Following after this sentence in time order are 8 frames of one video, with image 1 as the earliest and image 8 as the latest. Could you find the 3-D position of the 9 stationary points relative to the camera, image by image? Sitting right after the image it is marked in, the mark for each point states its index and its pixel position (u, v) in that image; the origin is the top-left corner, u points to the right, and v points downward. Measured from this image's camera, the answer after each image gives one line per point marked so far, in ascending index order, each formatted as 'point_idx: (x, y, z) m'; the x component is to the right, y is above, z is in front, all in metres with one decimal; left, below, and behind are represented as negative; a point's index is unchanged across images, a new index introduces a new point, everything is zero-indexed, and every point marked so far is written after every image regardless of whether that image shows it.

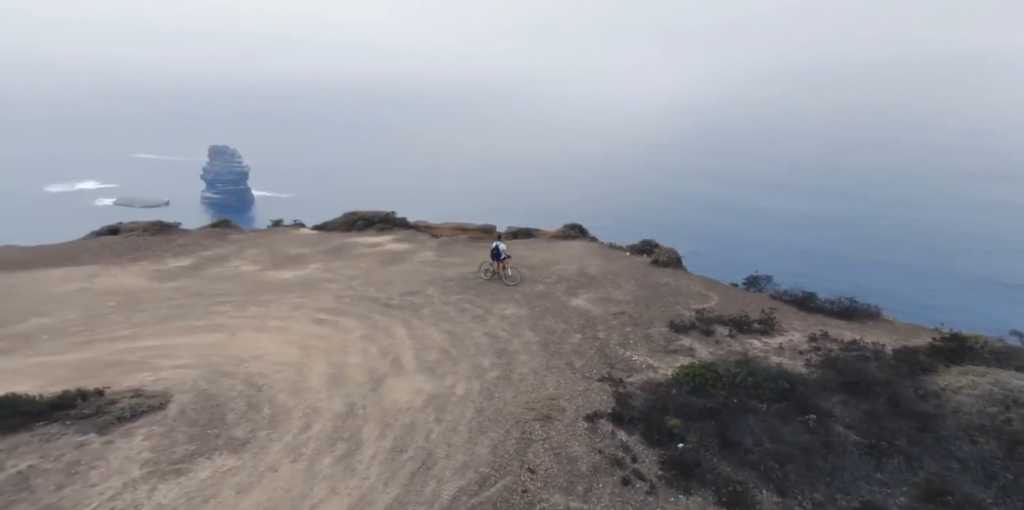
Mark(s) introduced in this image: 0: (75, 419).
0: (-8.7, -3.2, +9.9) m
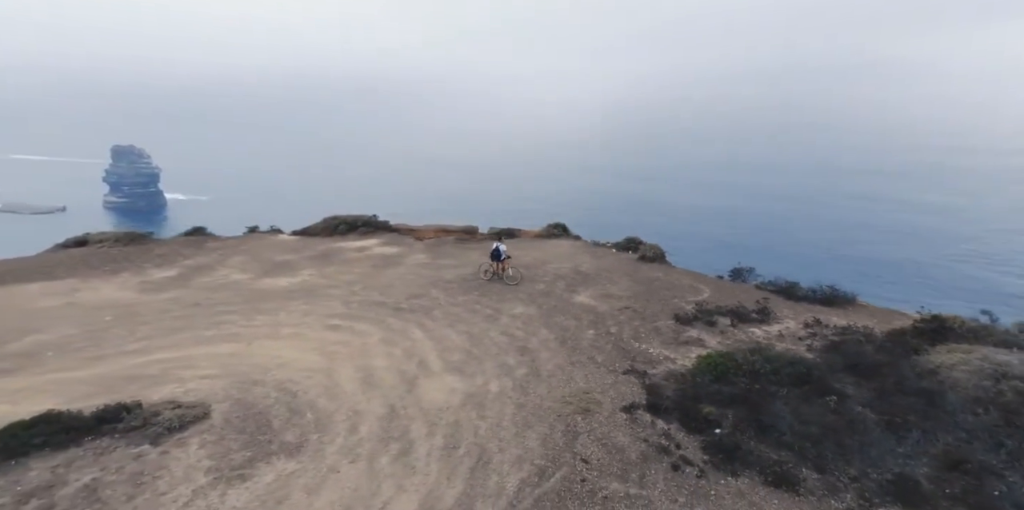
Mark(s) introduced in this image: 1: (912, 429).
0: (-7.5, -3.4, +9.5) m
1: (+10.1, -4.6, +12.6) m
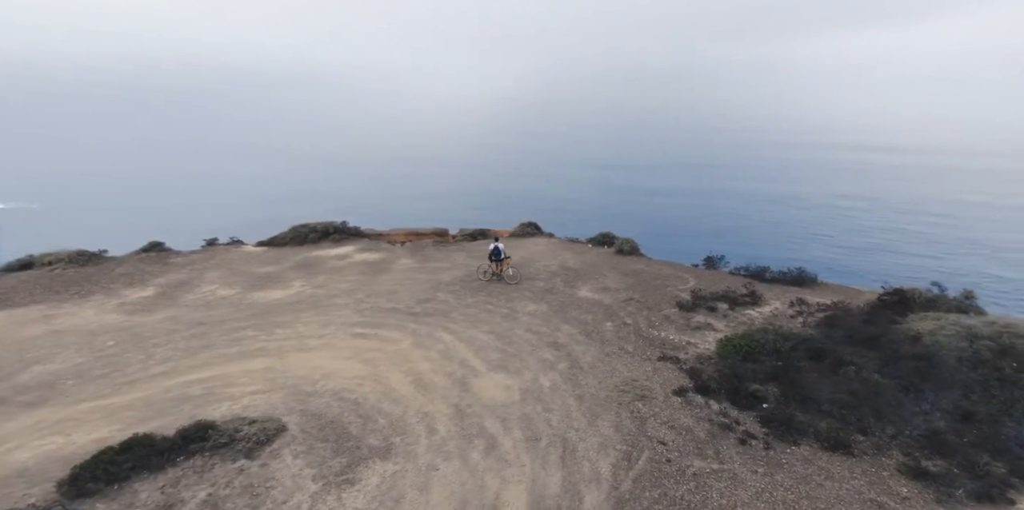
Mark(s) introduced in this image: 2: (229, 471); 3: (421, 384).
0: (-5.6, -3.7, +9.1) m
1: (+11.6, -4.0, +14.1) m
2: (-5.1, -3.9, +8.6) m
3: (-2.5, -3.6, +13.4) m
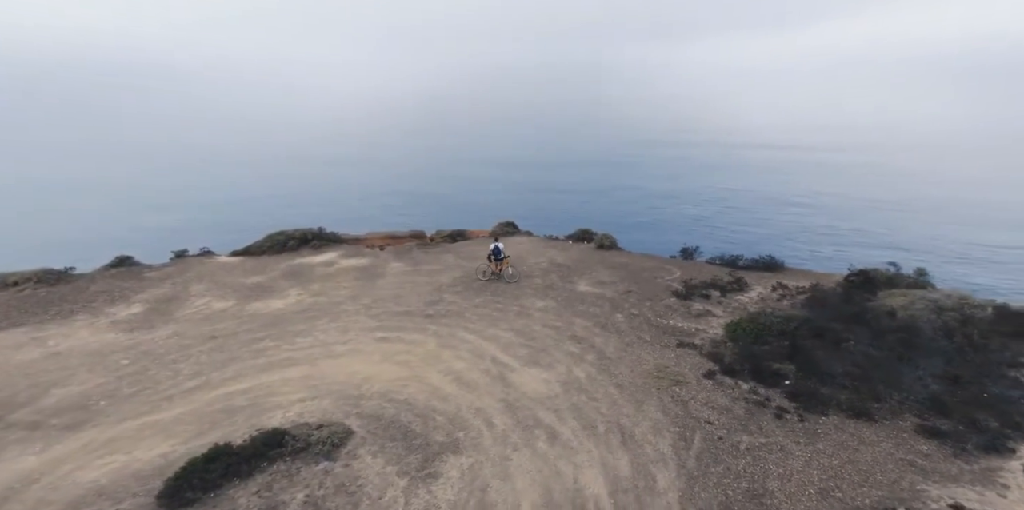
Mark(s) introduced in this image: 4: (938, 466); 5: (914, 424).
0: (-4.1, -3.8, +9.2) m
1: (+12.7, -3.5, +15.6) m
2: (-3.6, -4.1, +8.7) m
3: (-1.4, -3.6, +13.7) m
4: (+9.0, -4.5, +10.1) m
5: (+9.9, -4.2, +12.0) m
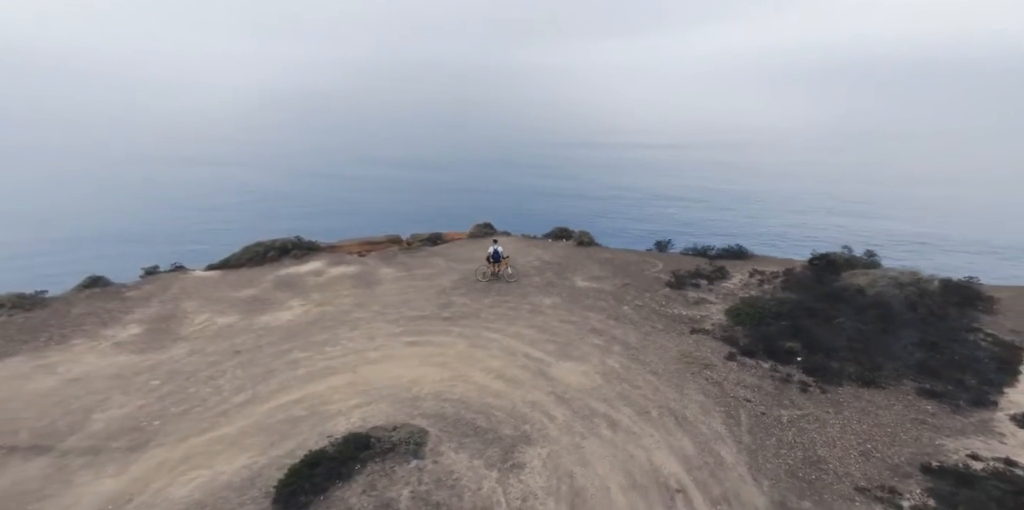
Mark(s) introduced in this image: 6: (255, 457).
0: (-2.5, -4.0, +9.7) m
1: (+13.7, -2.9, +17.5) m
2: (-1.8, -4.2, +9.2) m
3: (-0.2, -3.7, +14.4) m
4: (+10.5, -4.1, +11.7) m
5: (+11.3, -3.7, +13.7) m
6: (-5.6, -4.4, +10.6) m
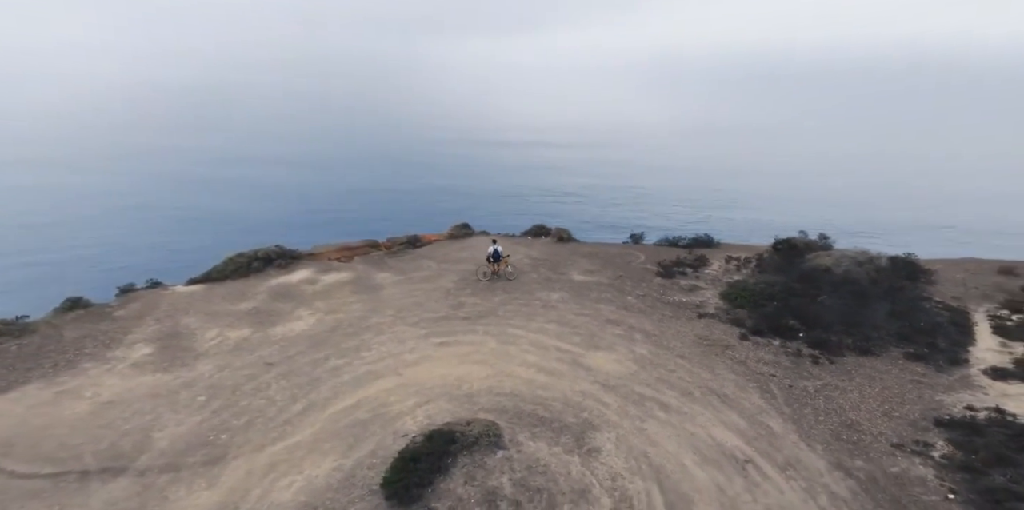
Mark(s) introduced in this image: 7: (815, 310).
0: (-0.7, -4.2, +10.5) m
1: (+14.6, -2.2, +19.7) m
2: (-0.1, -4.3, +10.2) m
3: (+1.1, -3.7, +15.4) m
4: (+12.0, -3.6, +13.7) m
5: (+12.6, -3.1, +15.8) m
6: (-3.9, -4.7, +11.2) m
7: (+12.1, -2.1, +19.5) m
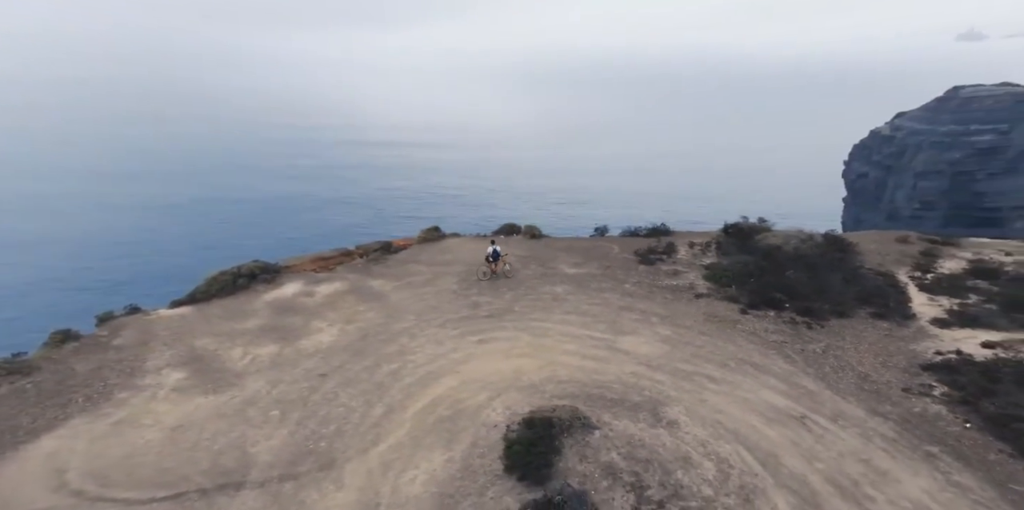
0: (+1.6, -4.3, +12.5) m
1: (+15.5, -1.2, +23.4) m
2: (+2.3, -4.4, +12.2) m
3: (+2.8, -3.7, +17.6) m
4: (+13.8, -2.8, +17.1) m
5: (+14.1, -2.3, +19.3) m
6: (-1.7, -5.1, +12.8) m
7: (+13.1, -1.3, +22.9) m
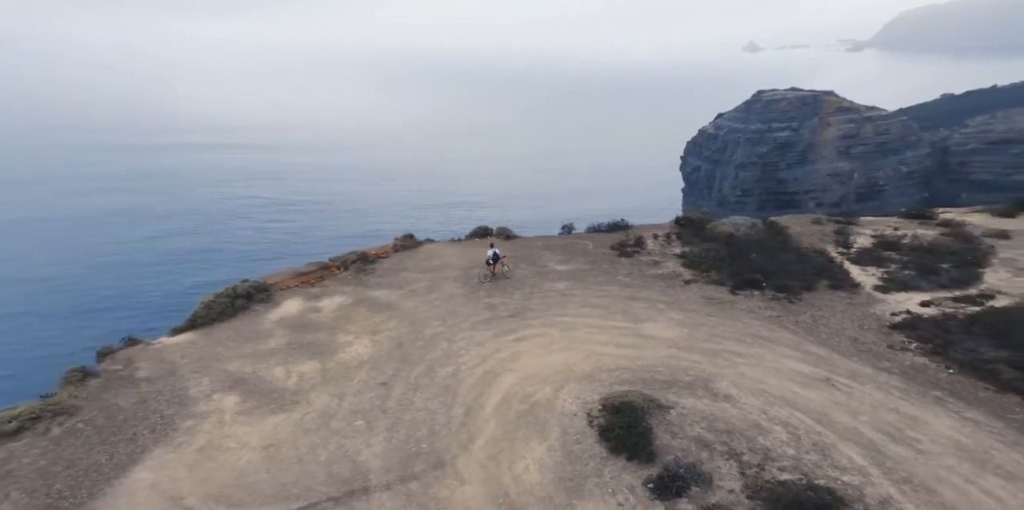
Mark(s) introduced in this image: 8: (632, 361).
0: (+4.0, -4.5, +15.6) m
1: (+16.3, -0.3, +28.1) m
2: (+4.8, -4.6, +15.4) m
3: (+4.6, -3.7, +20.8) m
4: (+15.4, -2.1, +21.6) m
5: (+15.4, -1.5, +23.8) m
6: (+0.8, -5.5, +15.5) m
7: (+14.0, -0.6, +27.2) m
8: (+4.4, -4.1, +19.0) m
